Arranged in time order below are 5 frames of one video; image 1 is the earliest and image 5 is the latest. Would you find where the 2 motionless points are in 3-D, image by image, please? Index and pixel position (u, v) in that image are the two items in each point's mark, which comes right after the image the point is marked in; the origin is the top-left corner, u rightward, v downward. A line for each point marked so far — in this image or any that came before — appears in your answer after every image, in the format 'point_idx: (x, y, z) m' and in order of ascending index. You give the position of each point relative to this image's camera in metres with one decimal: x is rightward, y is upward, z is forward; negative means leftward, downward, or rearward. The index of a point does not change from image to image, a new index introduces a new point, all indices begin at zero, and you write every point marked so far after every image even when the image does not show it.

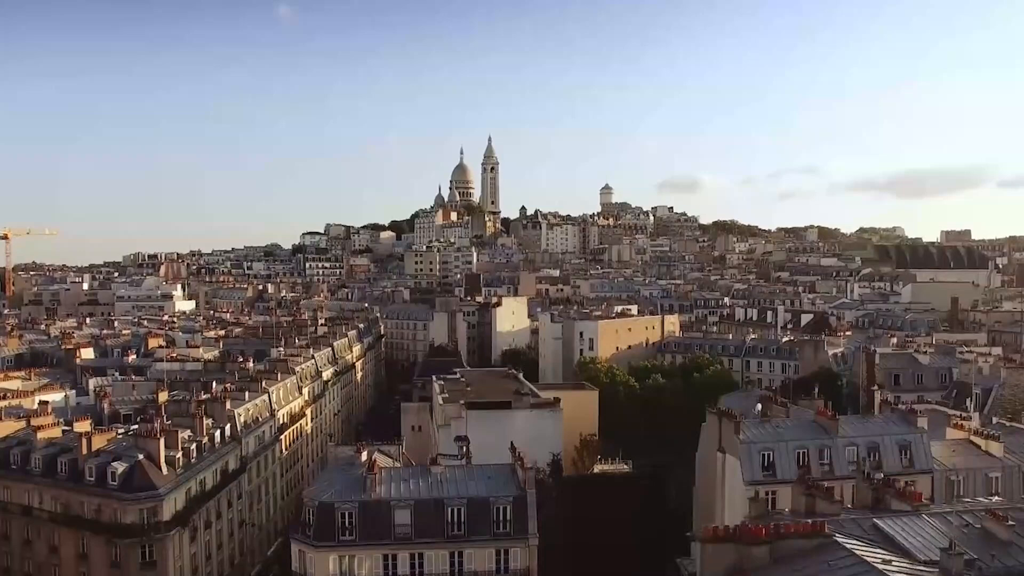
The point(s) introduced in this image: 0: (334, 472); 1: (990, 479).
0: (-4.2, -4.3, +18.9) m
1: (+11.3, -4.5, +19.1) m
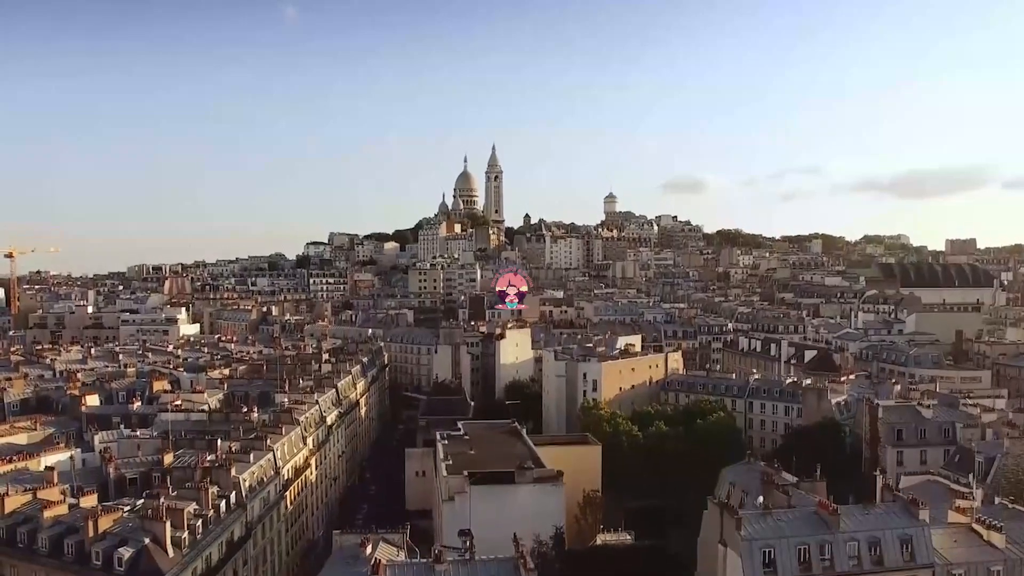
0: (-4.1, -6.6, +19.1) m
1: (+11.4, -6.8, +19.2) m
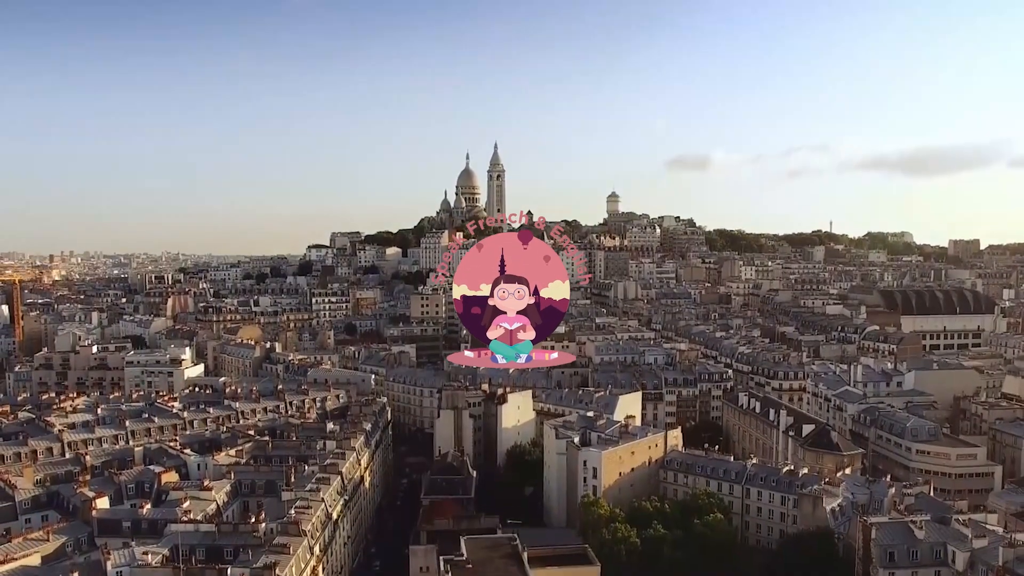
0: (-4.1, -12.3, +19.9) m
1: (+11.4, -12.5, +20.0) m
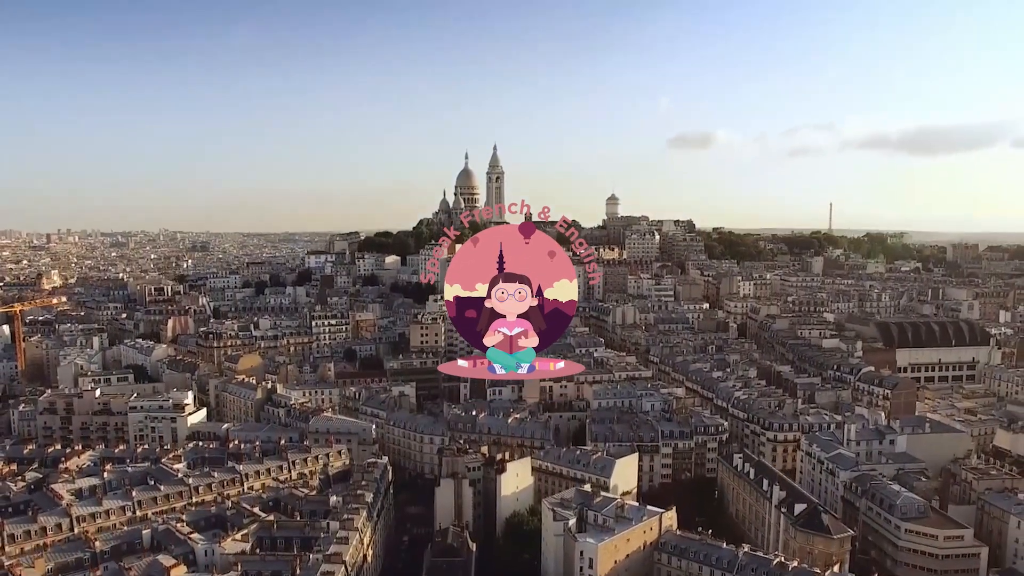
0: (-4.1, -18.6, +21.3) m
1: (+11.4, -18.8, +21.4) m
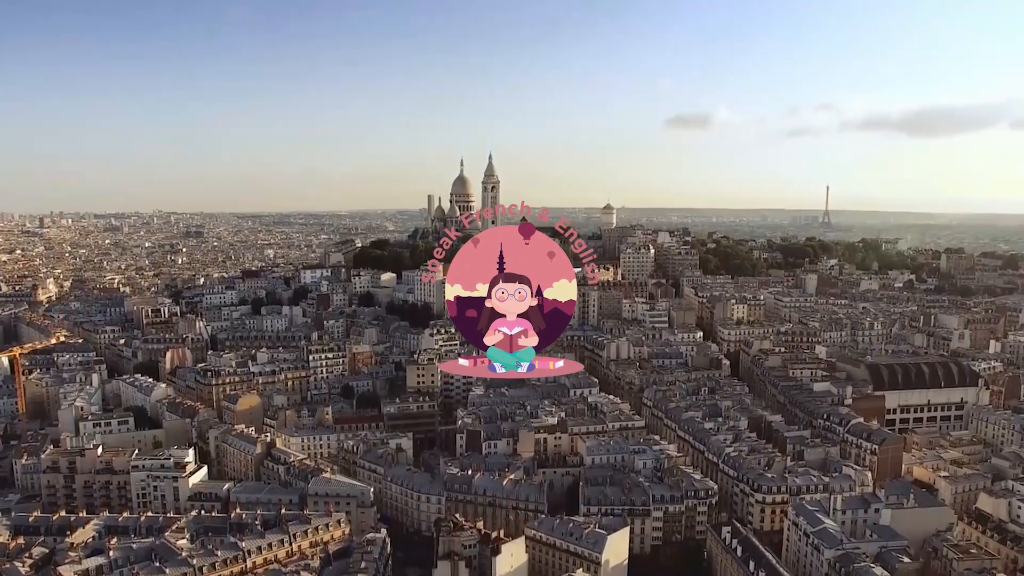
0: (-4.3, -26.1, +23.4) m
1: (+11.2, -26.3, +23.6) m
